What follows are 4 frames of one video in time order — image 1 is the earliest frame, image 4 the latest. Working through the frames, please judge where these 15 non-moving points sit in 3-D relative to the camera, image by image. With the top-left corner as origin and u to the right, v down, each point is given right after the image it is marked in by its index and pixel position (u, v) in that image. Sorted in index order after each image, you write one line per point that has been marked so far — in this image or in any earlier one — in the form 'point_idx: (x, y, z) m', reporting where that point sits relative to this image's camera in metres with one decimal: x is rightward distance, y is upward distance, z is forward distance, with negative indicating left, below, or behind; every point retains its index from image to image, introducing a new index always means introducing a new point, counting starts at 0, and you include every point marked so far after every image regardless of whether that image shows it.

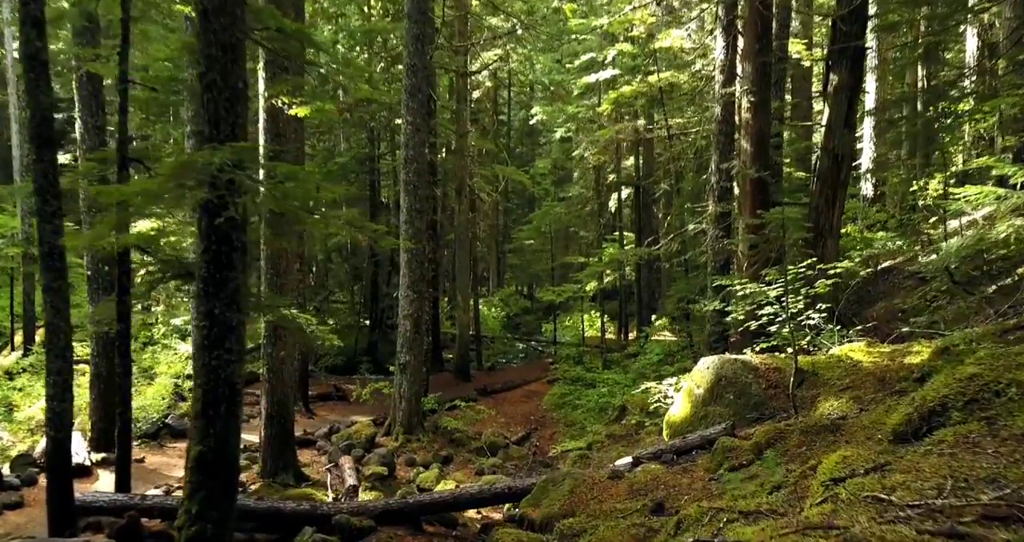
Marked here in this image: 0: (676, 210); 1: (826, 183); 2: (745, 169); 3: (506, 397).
0: (+3.7, +1.4, +16.6) m
1: (+3.9, +1.1, +9.3) m
2: (+3.0, +1.3, +9.6) m
3: (-0.1, -2.8, +16.3) m
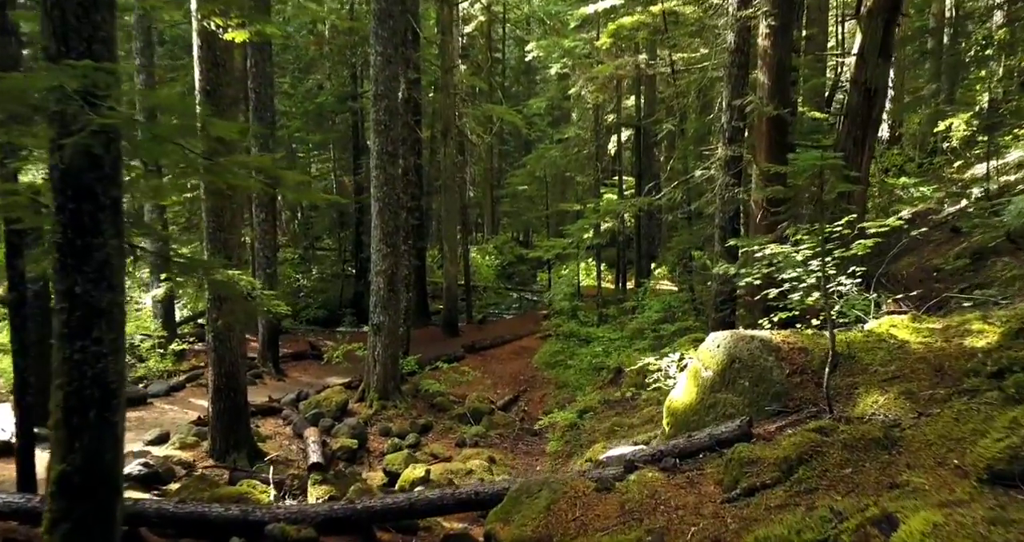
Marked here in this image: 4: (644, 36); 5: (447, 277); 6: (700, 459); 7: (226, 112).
0: (+3.5, +2.4, +15.3) m
1: (+3.7, +1.6, +8.0) m
2: (+2.8, +1.9, +8.4) m
3: (-0.3, -1.7, +15.3) m
4: (+2.7, +4.8, +15.3) m
5: (-1.5, -0.1, +17.4) m
6: (+1.2, -1.1, +4.5) m
7: (-3.0, +1.6, +7.6) m
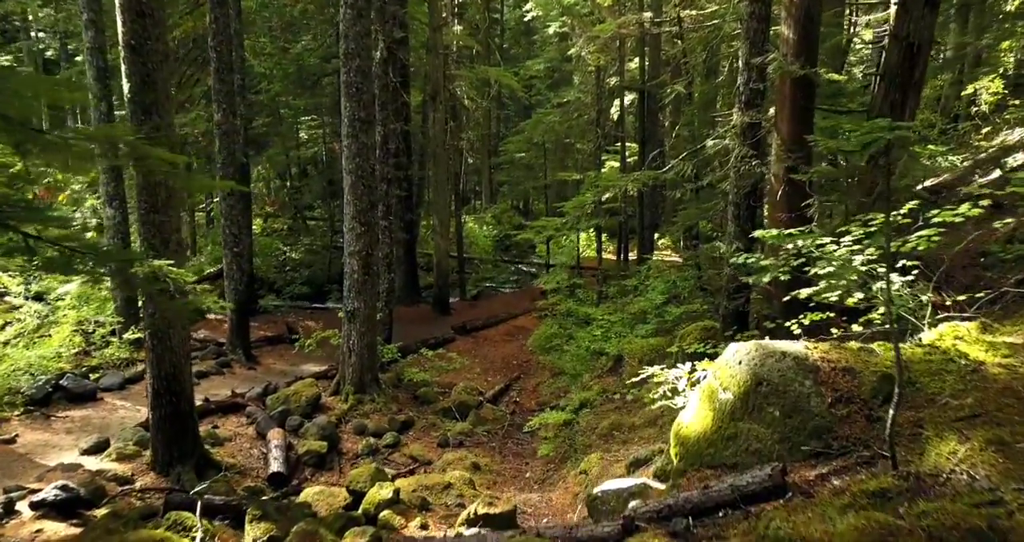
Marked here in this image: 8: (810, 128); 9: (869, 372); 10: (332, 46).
0: (+3.3, +2.9, +14.1) m
1: (+3.6, +1.8, +6.9) m
2: (+2.7, +2.0, +7.2) m
3: (-0.5, -1.2, +14.3) m
4: (+2.6, +5.3, +14.0) m
5: (-1.6, +0.4, +16.3) m
6: (+1.0, -1.2, +3.5) m
7: (-3.1, +1.8, +6.5) m
8: (+2.9, +1.4, +7.2) m
9: (+1.9, -0.5, +4.0) m
10: (-4.3, +5.4, +17.8) m
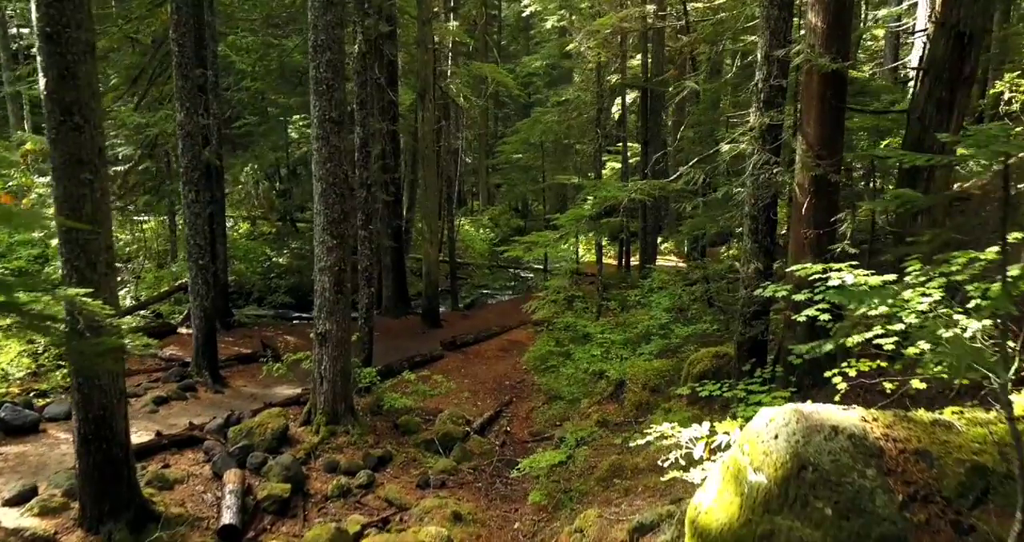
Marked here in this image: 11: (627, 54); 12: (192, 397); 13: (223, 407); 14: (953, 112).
0: (+3.2, +2.7, +13.1) m
1: (+3.4, +1.5, +5.9) m
2: (+2.5, +1.8, +6.2) m
3: (-0.6, -1.4, +13.4) m
4: (+2.5, +5.1, +13.0) m
5: (-1.8, +0.3, +15.3) m
6: (+0.9, -1.4, +2.6) m
7: (-3.2, +1.5, +5.5) m
8: (+2.8, +1.2, +6.3) m
9: (+1.8, -0.8, +3.0) m
10: (-4.4, +5.2, +16.8) m
11: (+2.6, +5.0, +16.9) m
12: (-4.2, -1.7, +9.8) m
13: (-3.7, -1.7, +9.6) m
14: (+3.6, +1.2, +6.0) m
